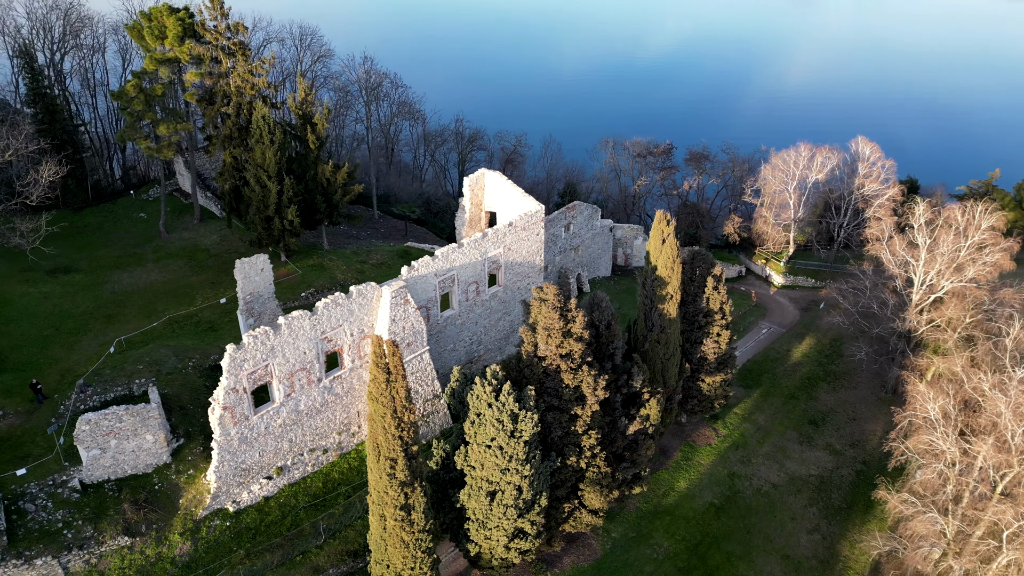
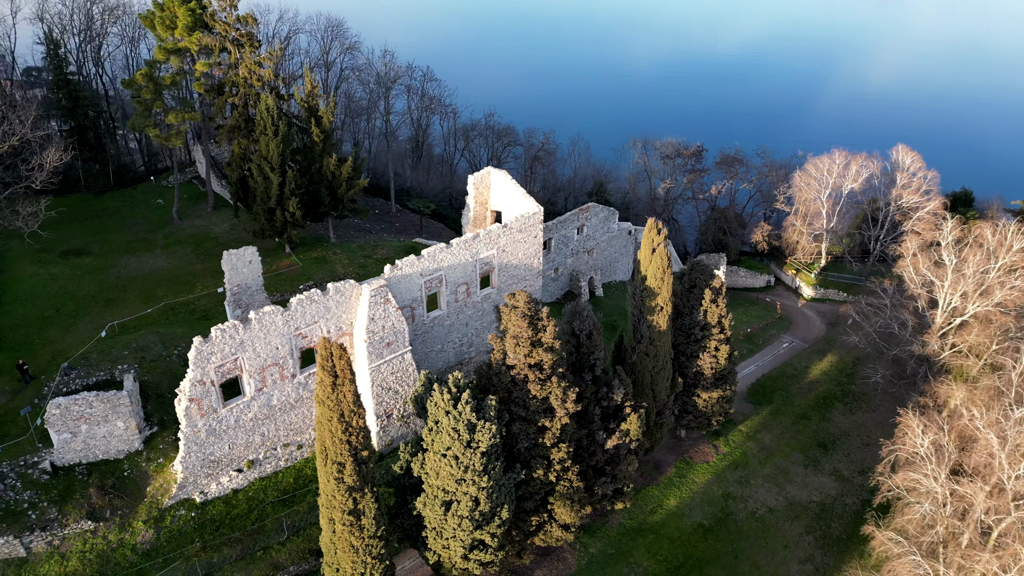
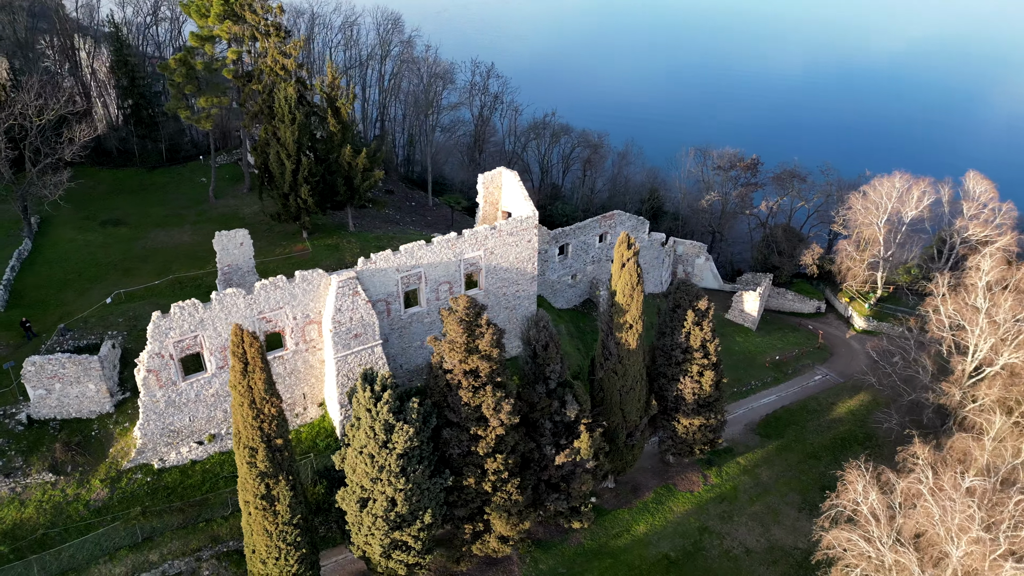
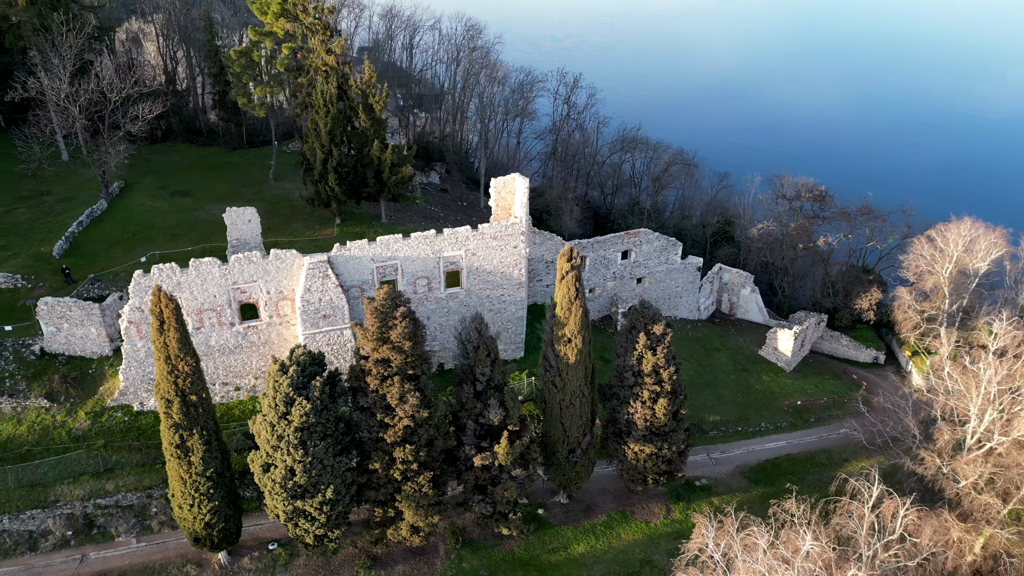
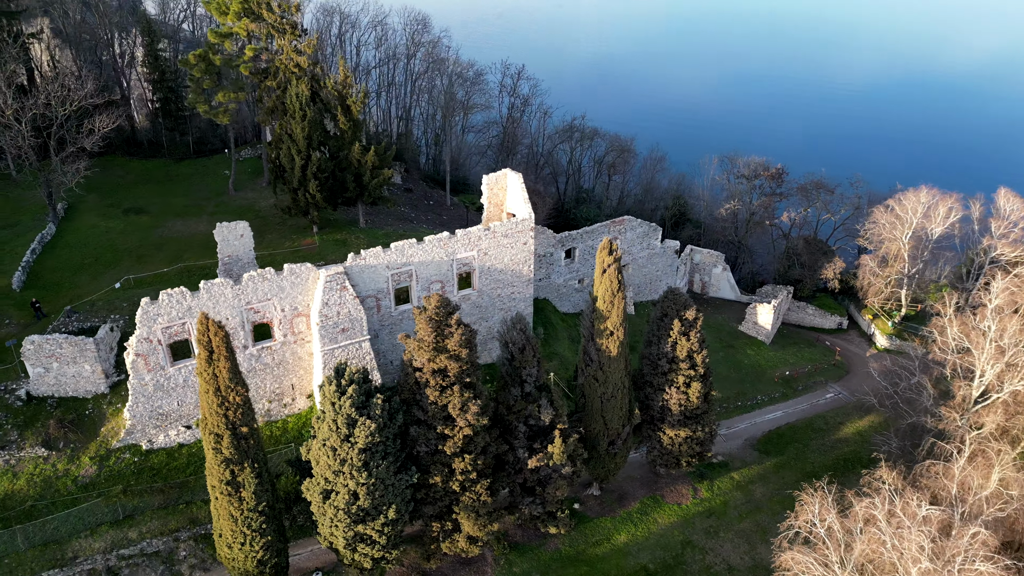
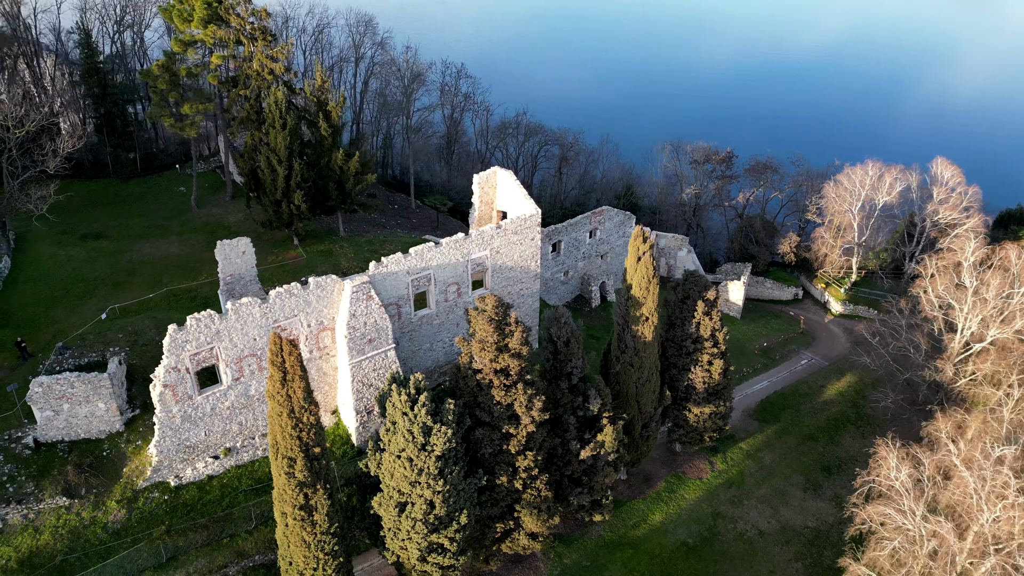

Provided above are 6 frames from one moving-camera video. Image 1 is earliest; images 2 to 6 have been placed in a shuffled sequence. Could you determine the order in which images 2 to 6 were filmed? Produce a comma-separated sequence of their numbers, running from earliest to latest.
2, 6, 3, 5, 4
